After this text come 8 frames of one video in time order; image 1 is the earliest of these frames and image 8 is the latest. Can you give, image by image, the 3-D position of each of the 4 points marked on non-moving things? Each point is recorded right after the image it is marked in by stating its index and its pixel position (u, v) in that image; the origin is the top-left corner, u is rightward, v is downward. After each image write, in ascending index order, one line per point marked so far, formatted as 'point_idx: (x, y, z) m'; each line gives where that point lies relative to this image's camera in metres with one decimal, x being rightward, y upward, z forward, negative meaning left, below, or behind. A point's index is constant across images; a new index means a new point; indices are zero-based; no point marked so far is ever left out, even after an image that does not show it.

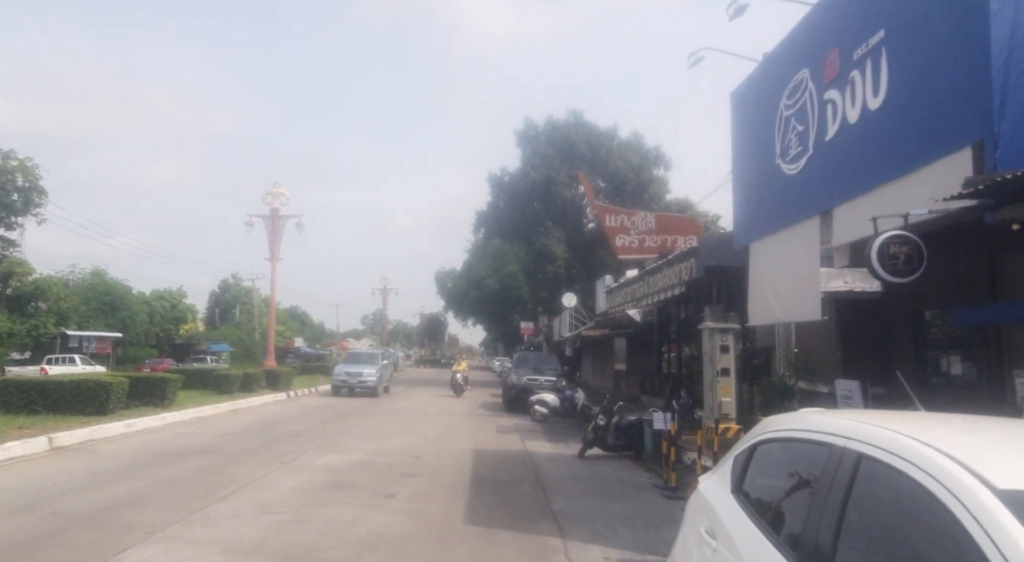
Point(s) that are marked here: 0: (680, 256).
0: (+3.9, +0.5, +16.4) m
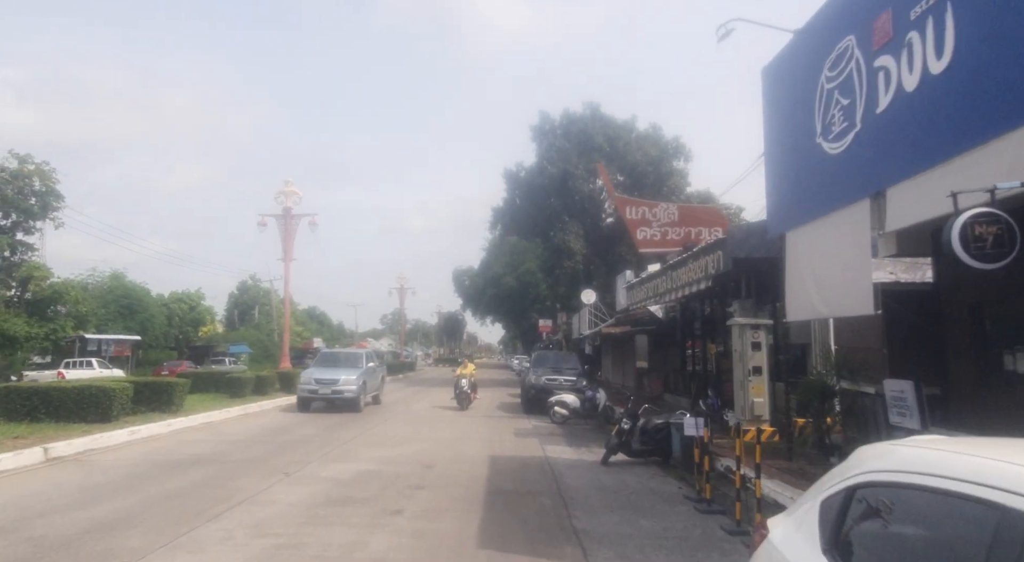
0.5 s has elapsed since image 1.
0: (+4.2, +0.7, +15.5) m
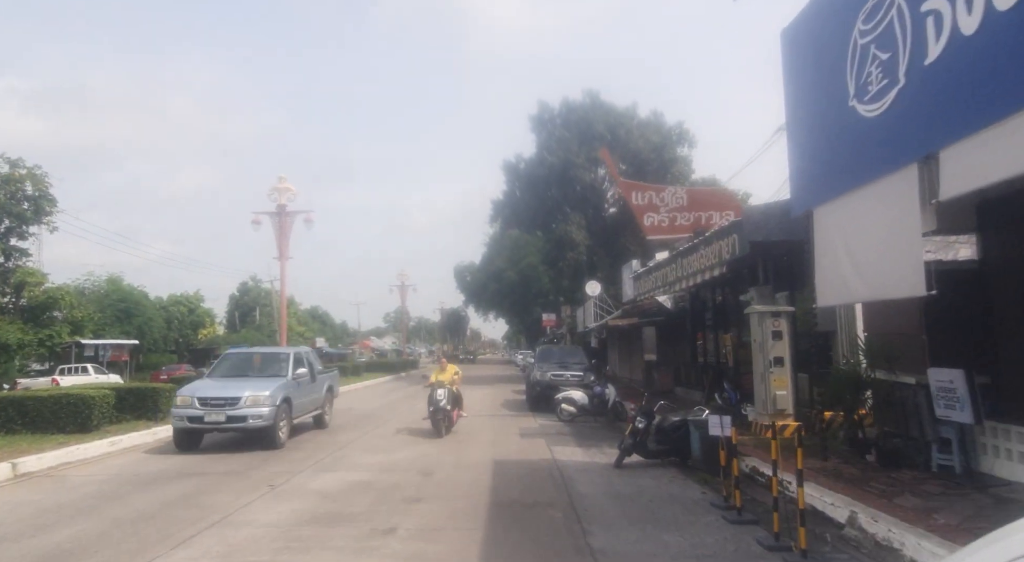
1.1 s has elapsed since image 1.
0: (+4.2, +1.0, +14.6) m
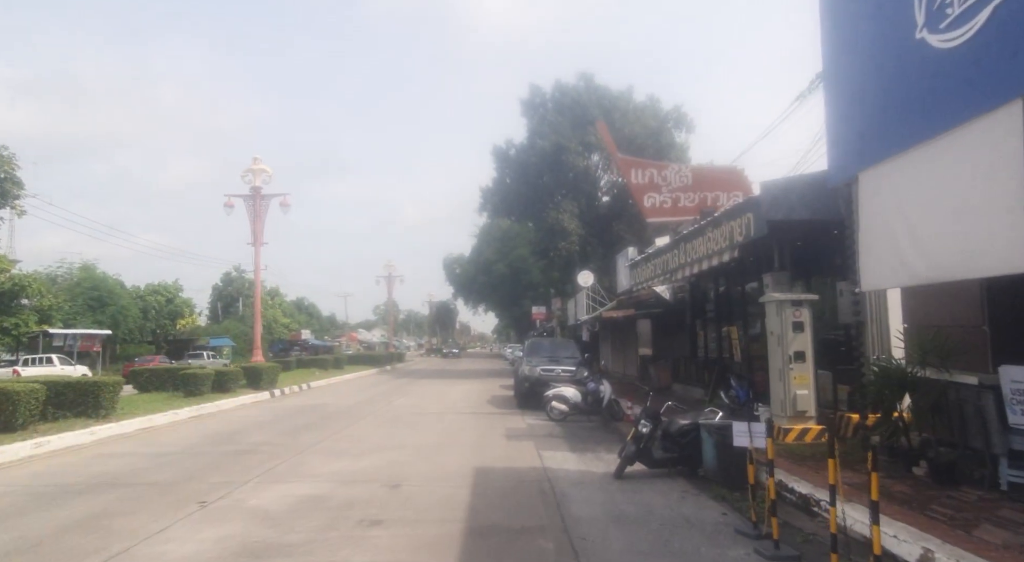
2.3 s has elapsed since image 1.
0: (+4.0, +1.2, +13.1) m
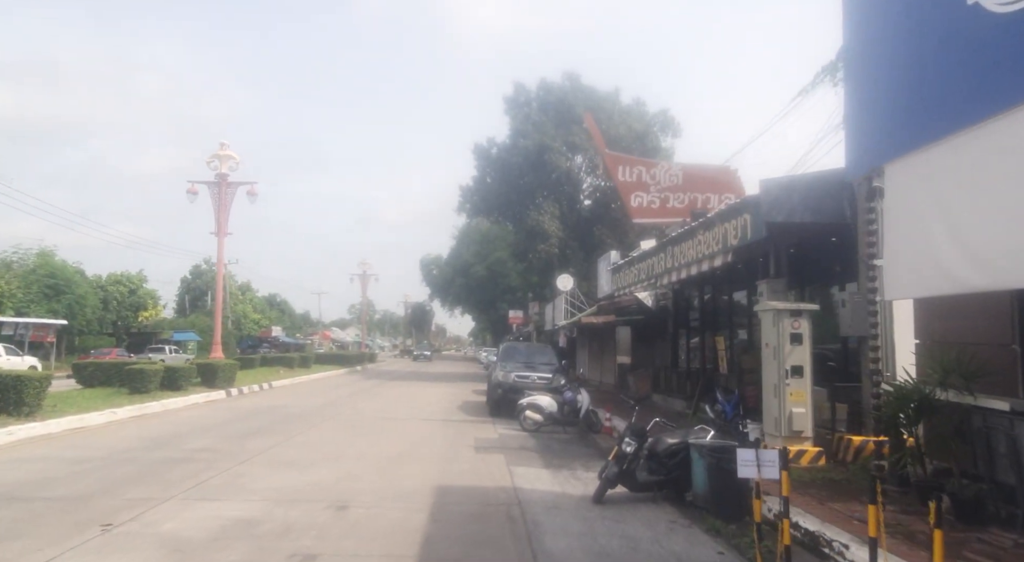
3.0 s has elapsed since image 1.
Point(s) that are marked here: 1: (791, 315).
0: (+3.6, +1.1, +12.2) m
1: (+4.1, -0.5, +10.3) m
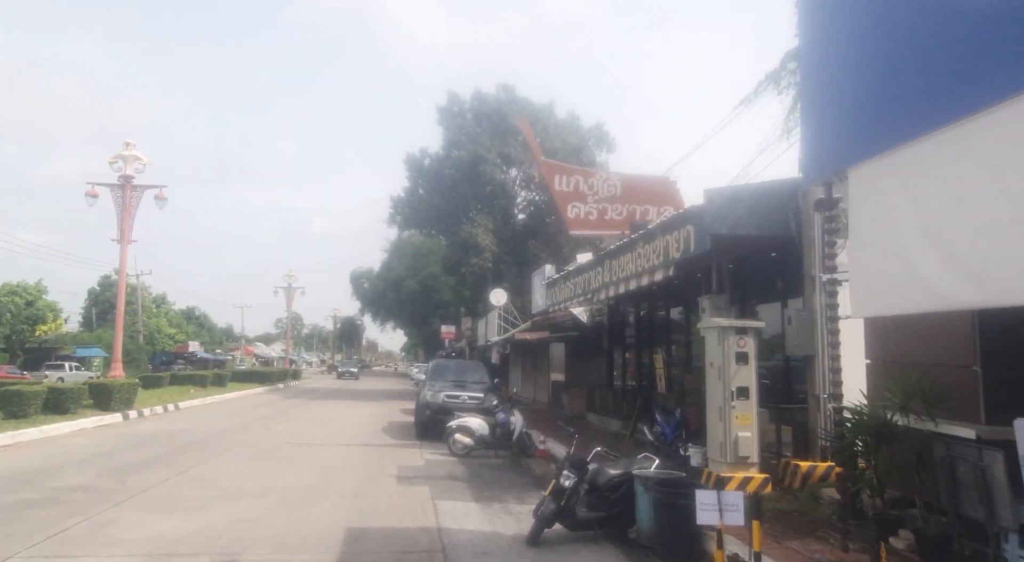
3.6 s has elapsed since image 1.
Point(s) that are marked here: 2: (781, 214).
0: (+2.5, +0.9, +11.5) m
1: (+3.1, -0.7, +9.7) m
2: (+3.9, +1.0, +10.1) m
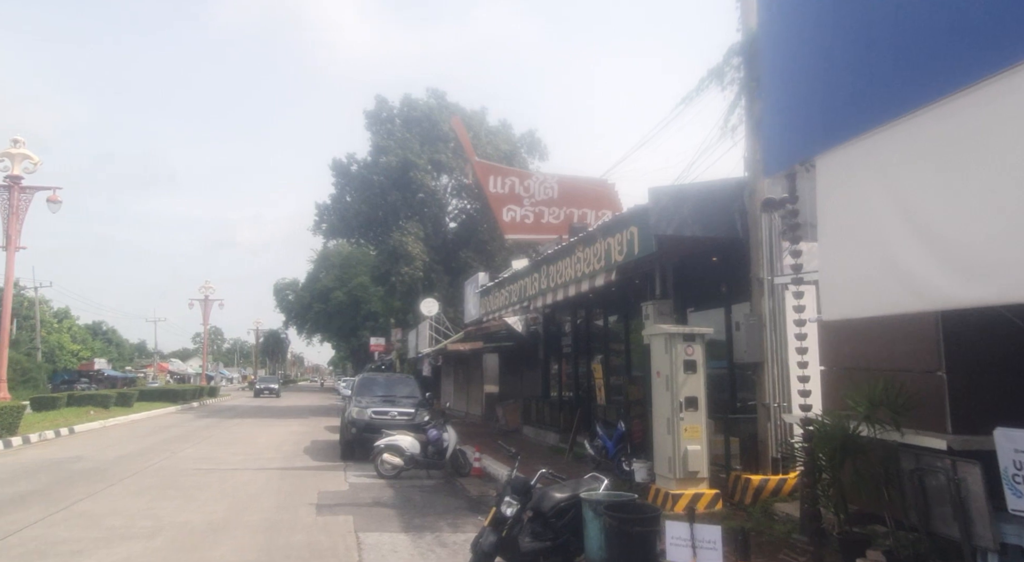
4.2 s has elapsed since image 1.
0: (+1.4, +0.8, +10.9) m
1: (+2.2, -0.8, +9.1) m
2: (+3.0, +0.9, +9.7) m
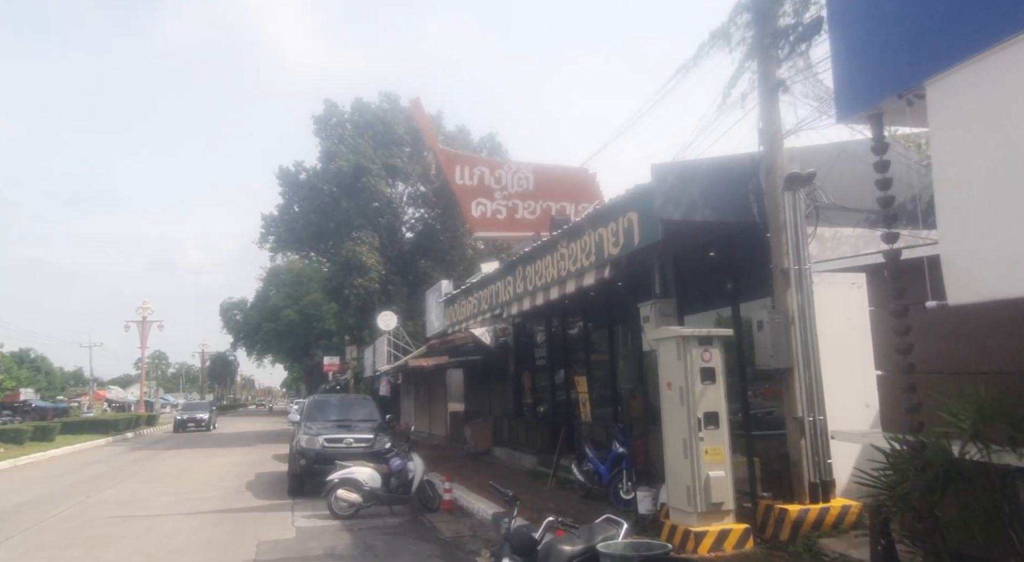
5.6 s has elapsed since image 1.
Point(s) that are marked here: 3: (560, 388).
0: (+1.1, +0.8, +9.4) m
1: (+2.0, -0.7, +7.6) m
2: (+2.7, +1.0, +8.2) m
3: (+1.0, -2.2, +14.5) m
